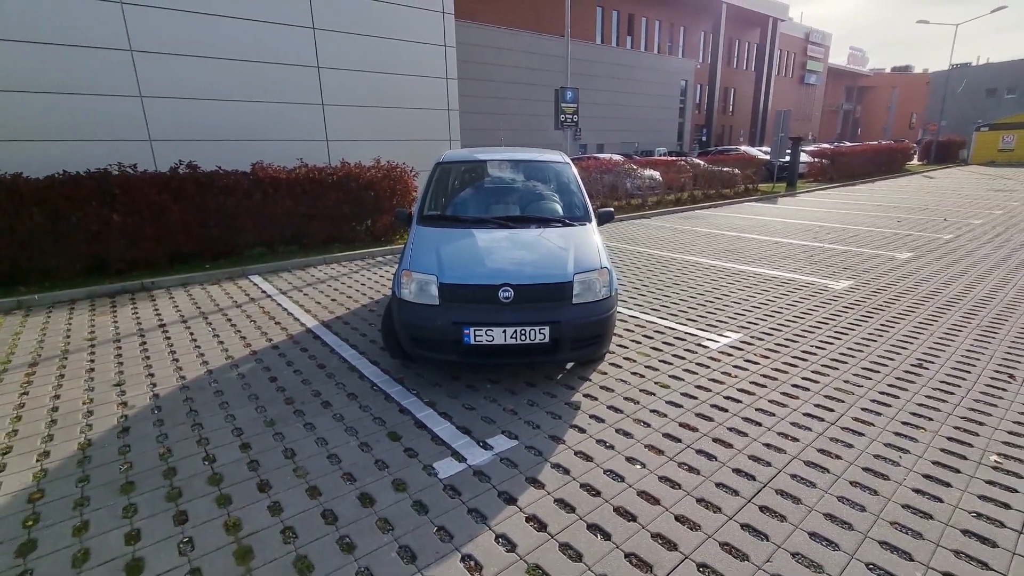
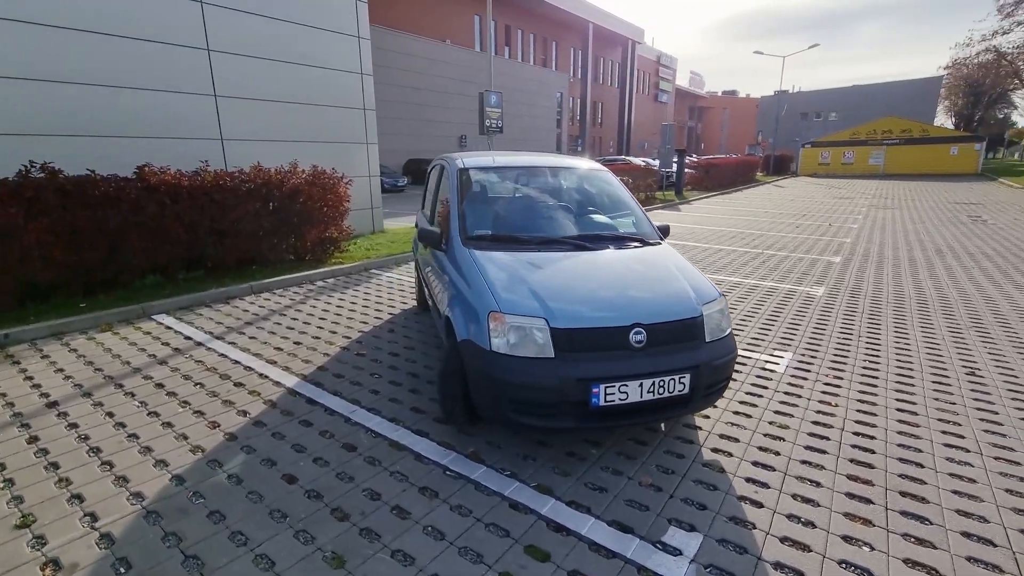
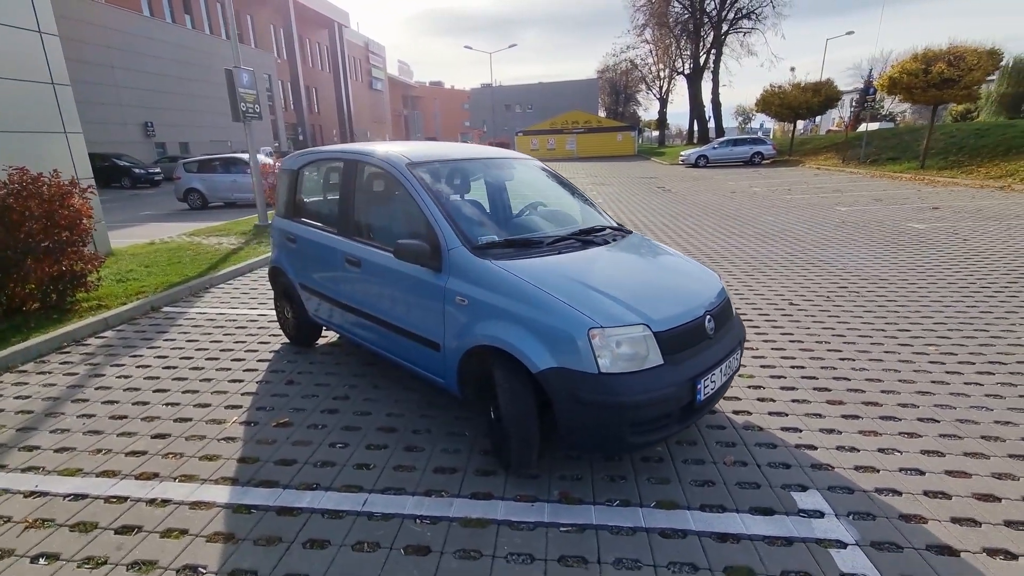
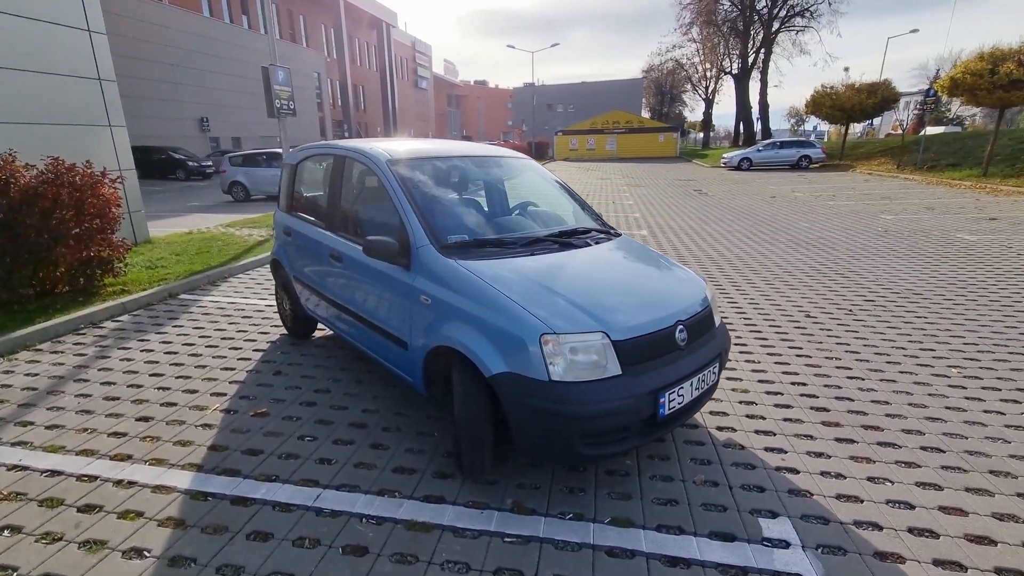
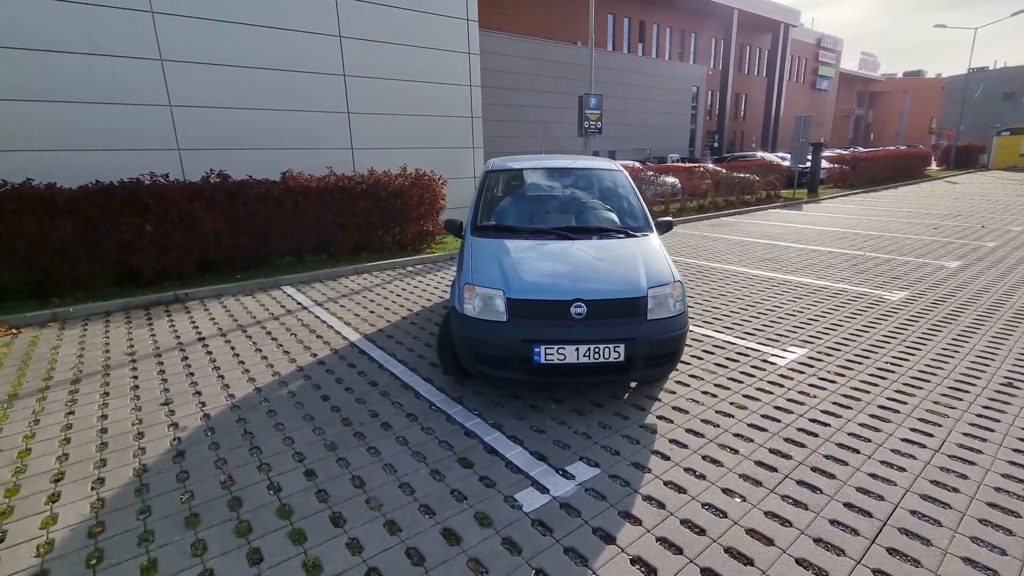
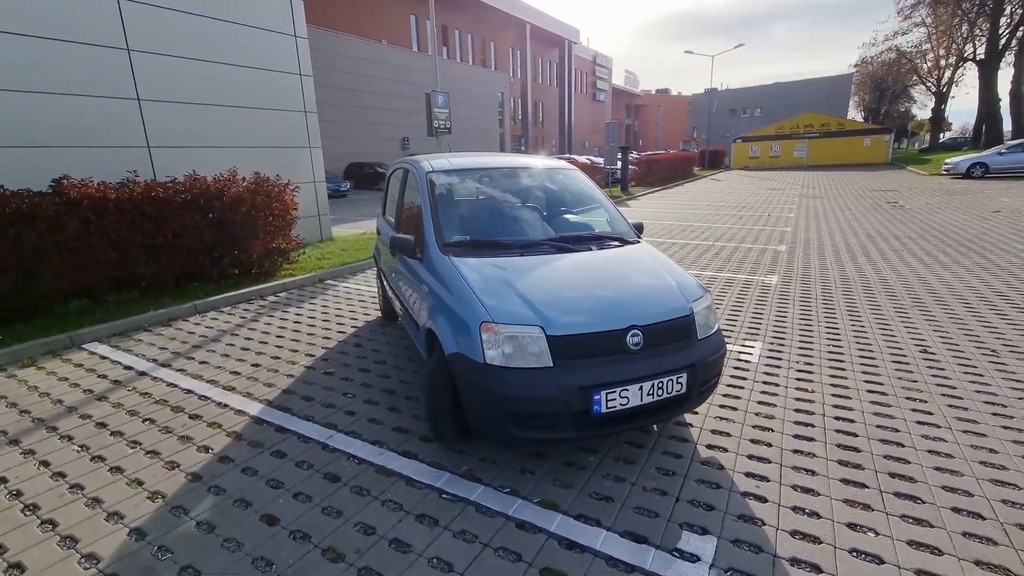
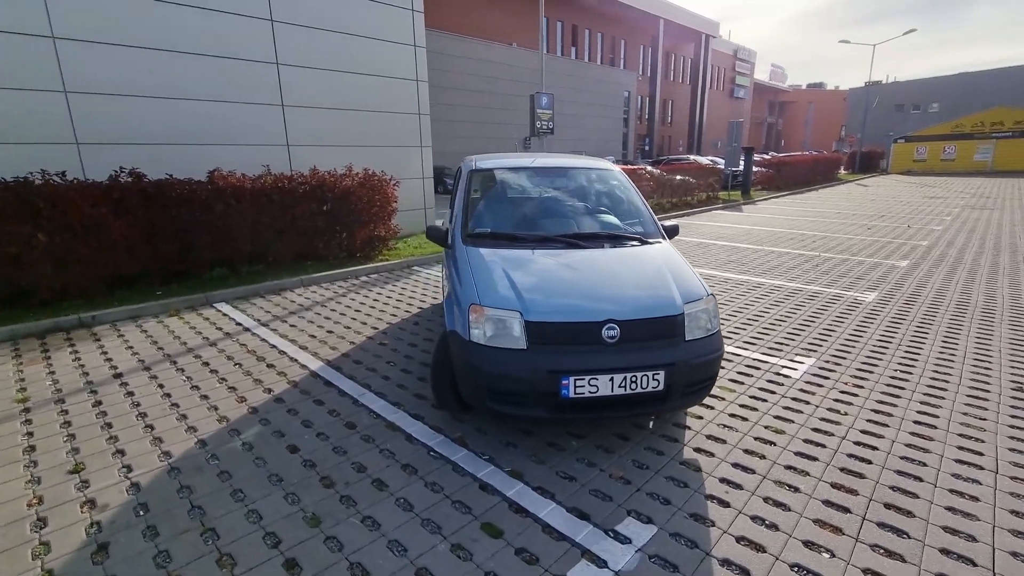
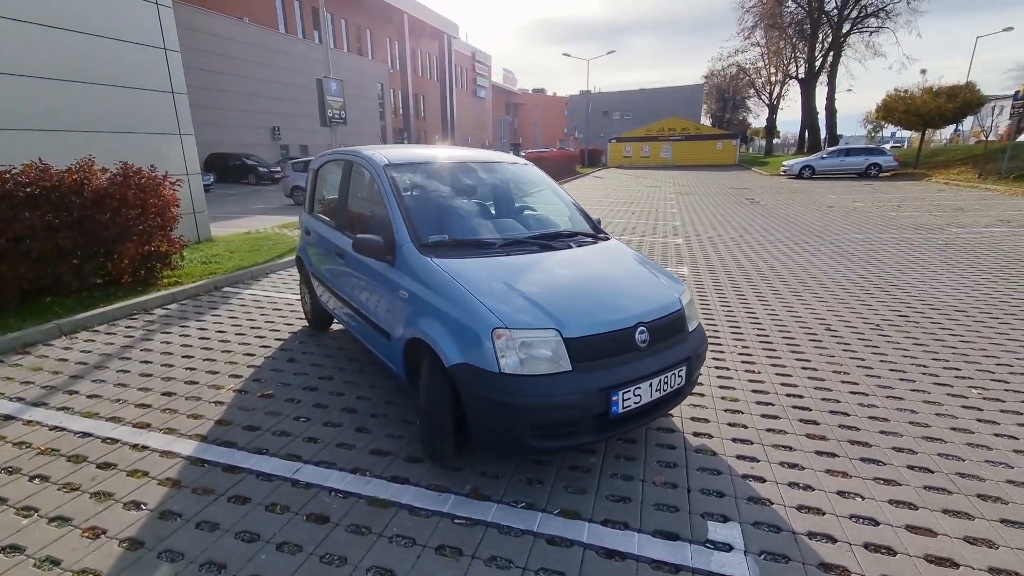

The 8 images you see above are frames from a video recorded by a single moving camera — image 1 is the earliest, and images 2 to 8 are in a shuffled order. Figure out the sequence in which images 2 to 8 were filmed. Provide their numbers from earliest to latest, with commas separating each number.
5, 7, 2, 6, 8, 4, 3
